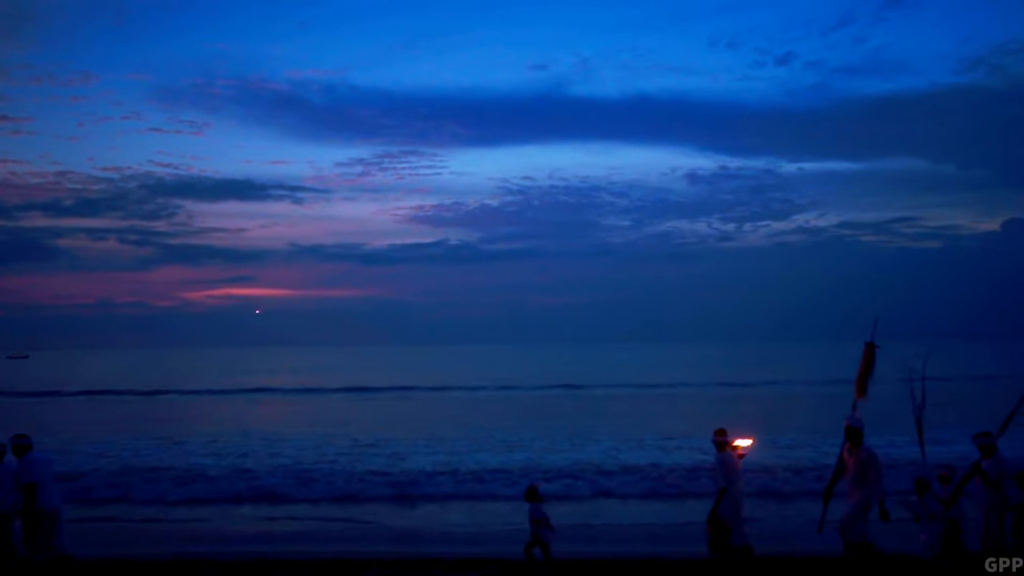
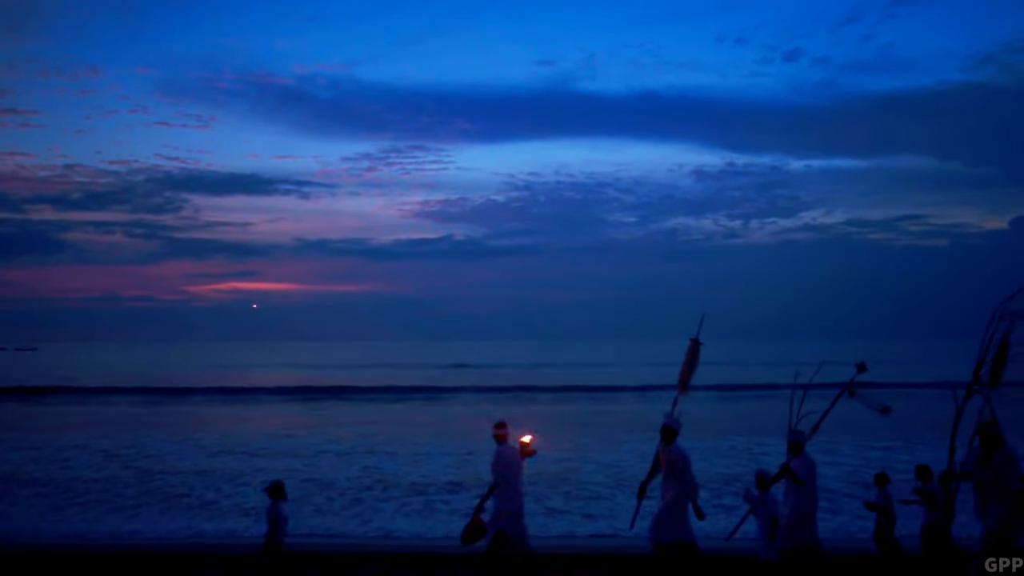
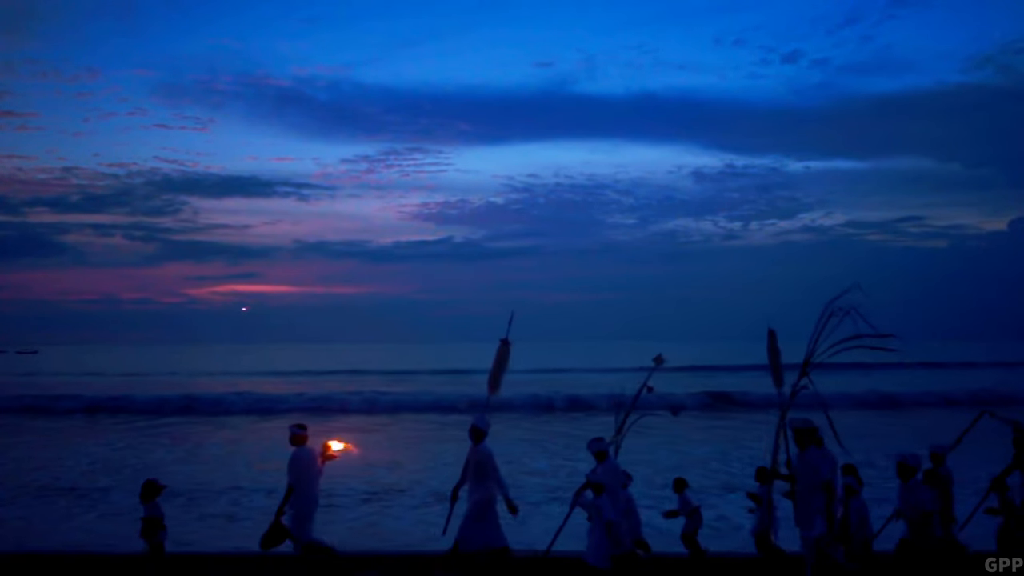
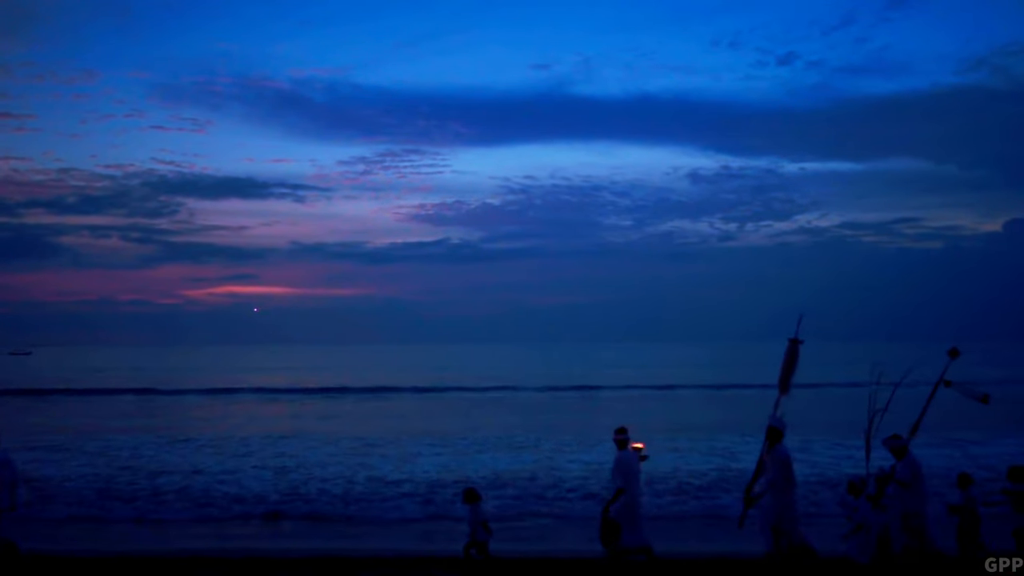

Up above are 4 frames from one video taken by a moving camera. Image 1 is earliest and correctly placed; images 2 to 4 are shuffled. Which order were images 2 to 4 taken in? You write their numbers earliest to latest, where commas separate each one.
4, 2, 3
